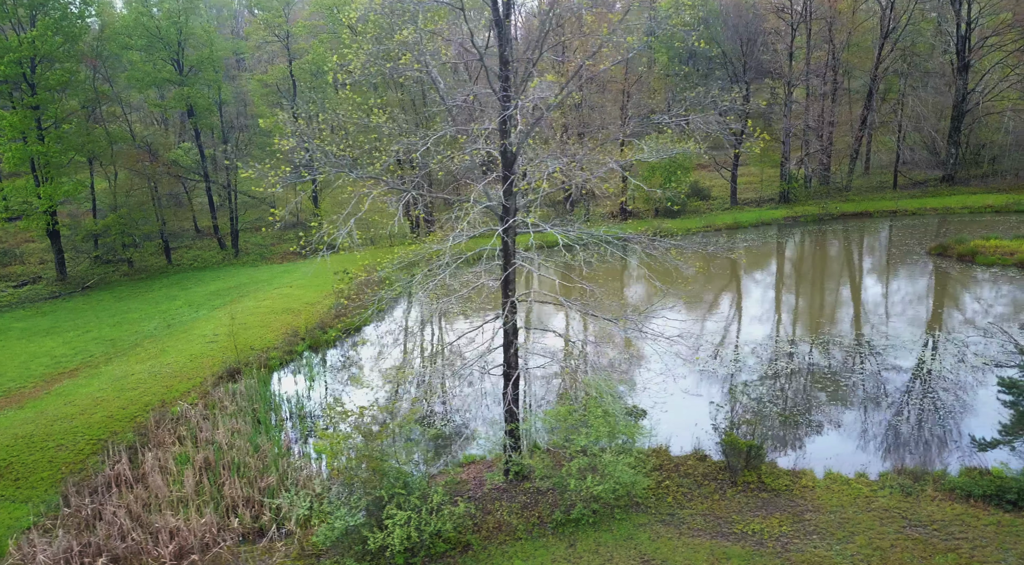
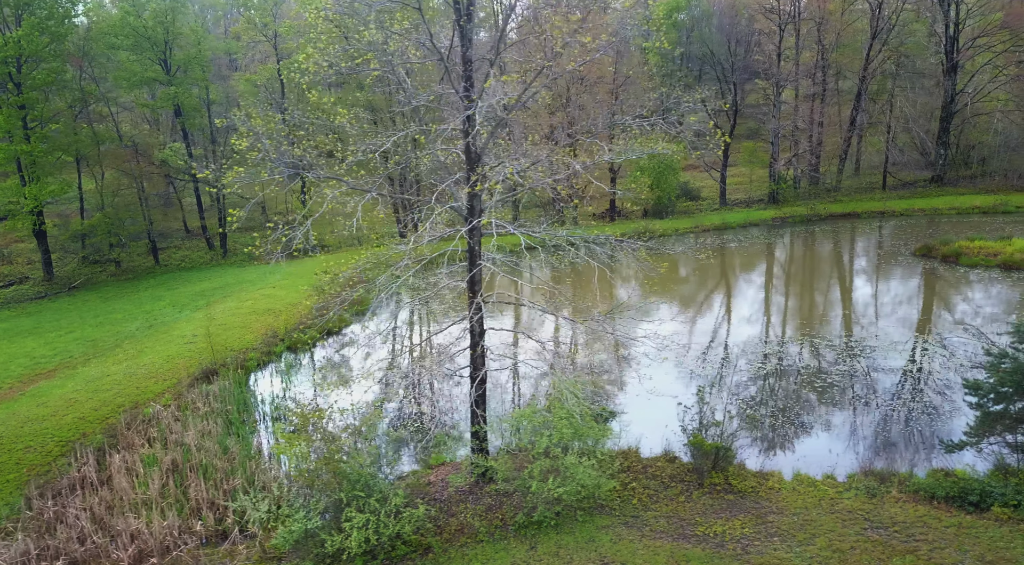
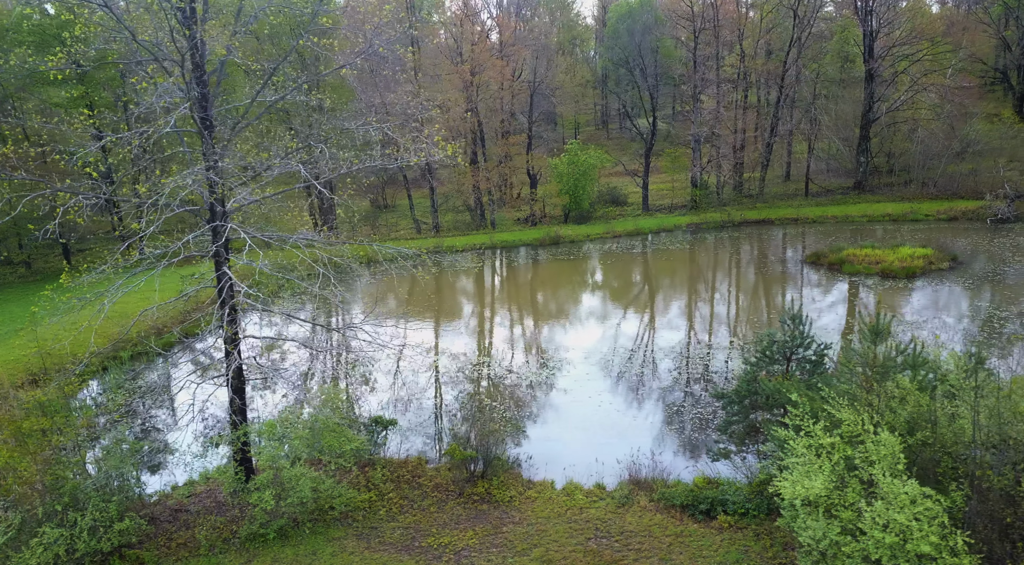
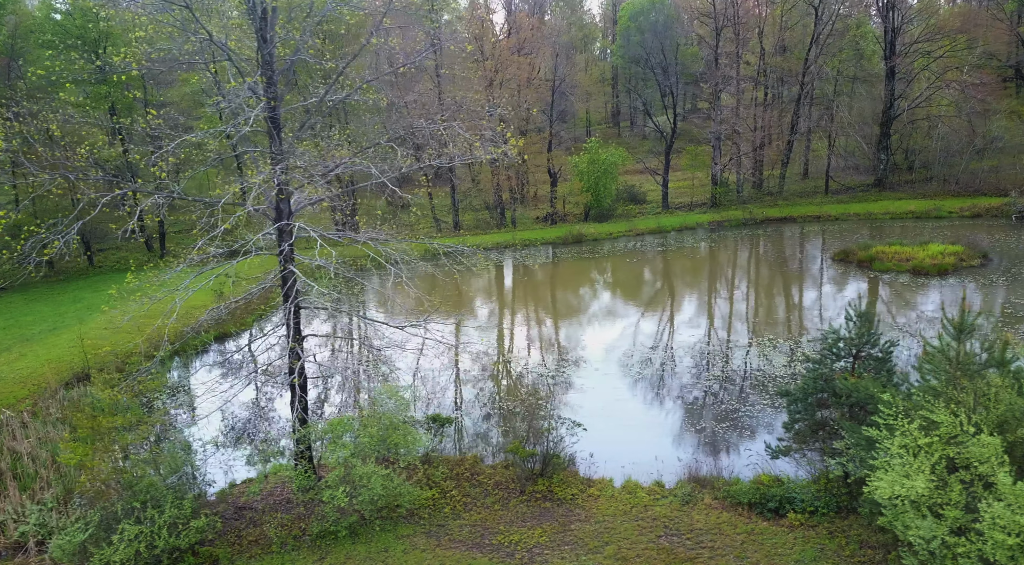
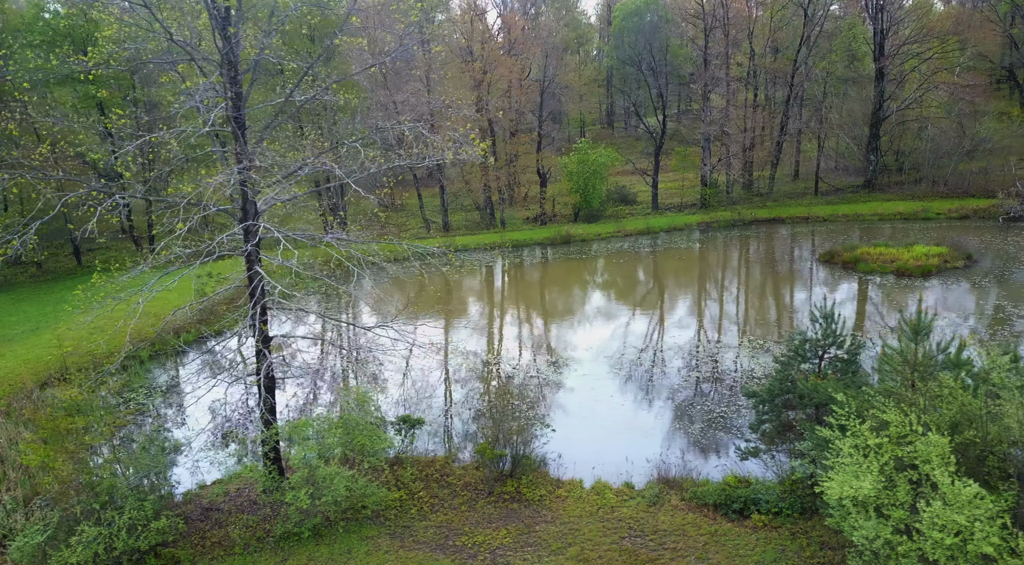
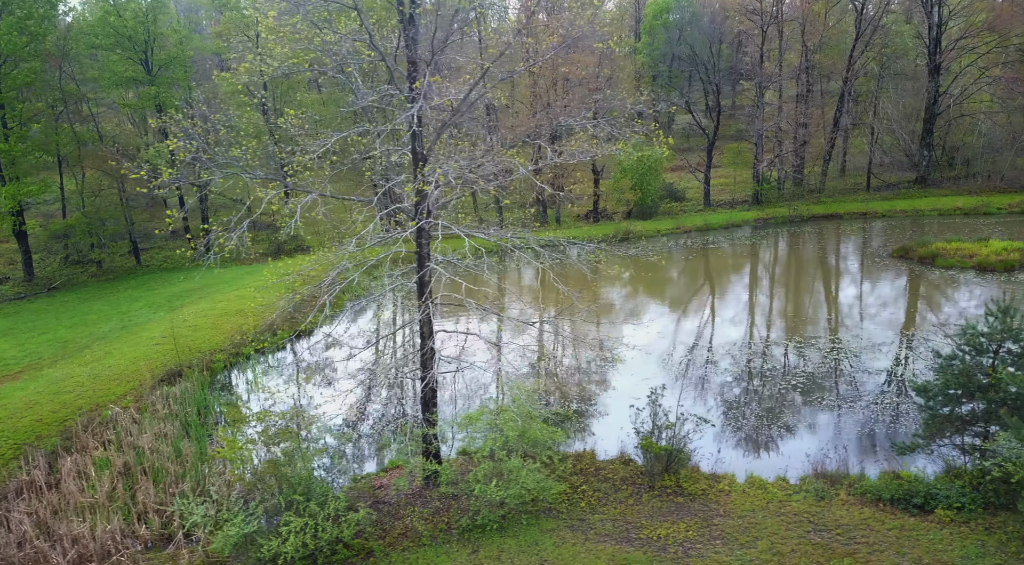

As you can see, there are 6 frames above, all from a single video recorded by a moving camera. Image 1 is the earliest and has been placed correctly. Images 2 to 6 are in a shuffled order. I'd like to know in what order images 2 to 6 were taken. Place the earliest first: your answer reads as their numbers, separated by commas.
2, 6, 4, 5, 3
